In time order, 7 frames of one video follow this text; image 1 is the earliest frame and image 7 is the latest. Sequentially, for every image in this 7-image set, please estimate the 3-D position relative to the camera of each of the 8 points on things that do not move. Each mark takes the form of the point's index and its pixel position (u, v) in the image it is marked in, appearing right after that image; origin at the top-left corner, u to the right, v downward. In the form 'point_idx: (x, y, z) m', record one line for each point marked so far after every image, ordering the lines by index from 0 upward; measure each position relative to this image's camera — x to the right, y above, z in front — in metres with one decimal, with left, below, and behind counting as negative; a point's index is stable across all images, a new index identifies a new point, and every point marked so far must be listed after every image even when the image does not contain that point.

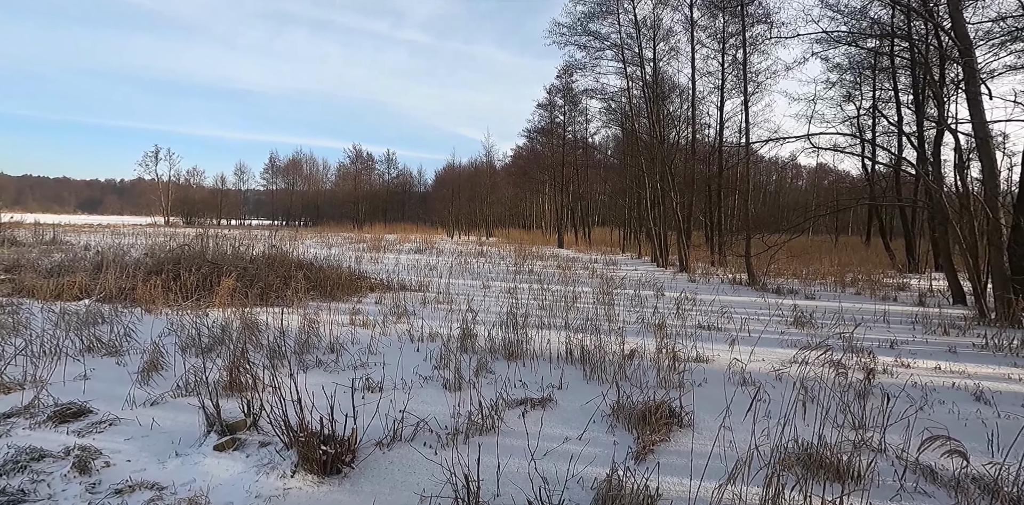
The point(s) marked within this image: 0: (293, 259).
0: (-3.8, -0.1, +10.2) m
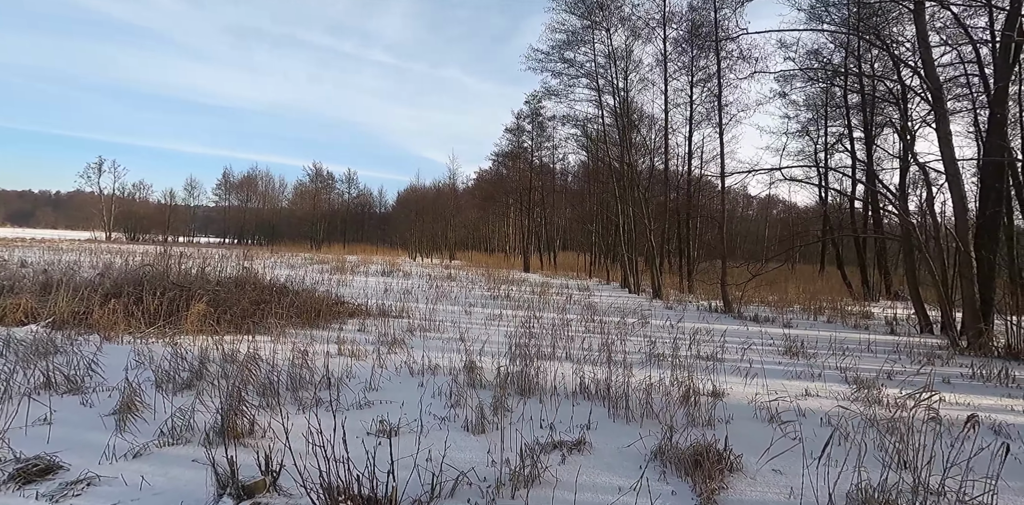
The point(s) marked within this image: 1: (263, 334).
0: (-4.0, -0.4, +9.6) m
1: (-2.7, -0.9, +6.4) m
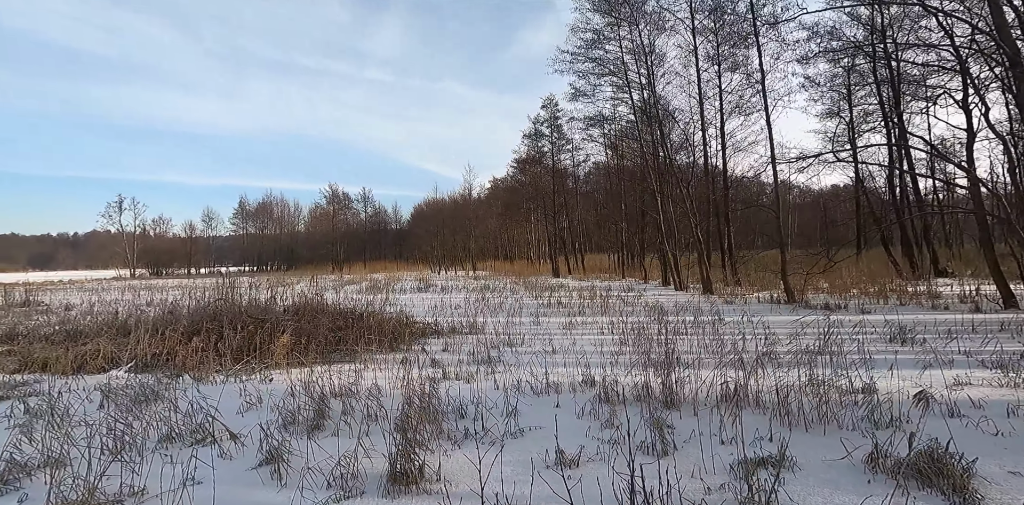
0: (-2.9, -0.8, +9.3) m
1: (-1.6, -1.1, +6.0) m
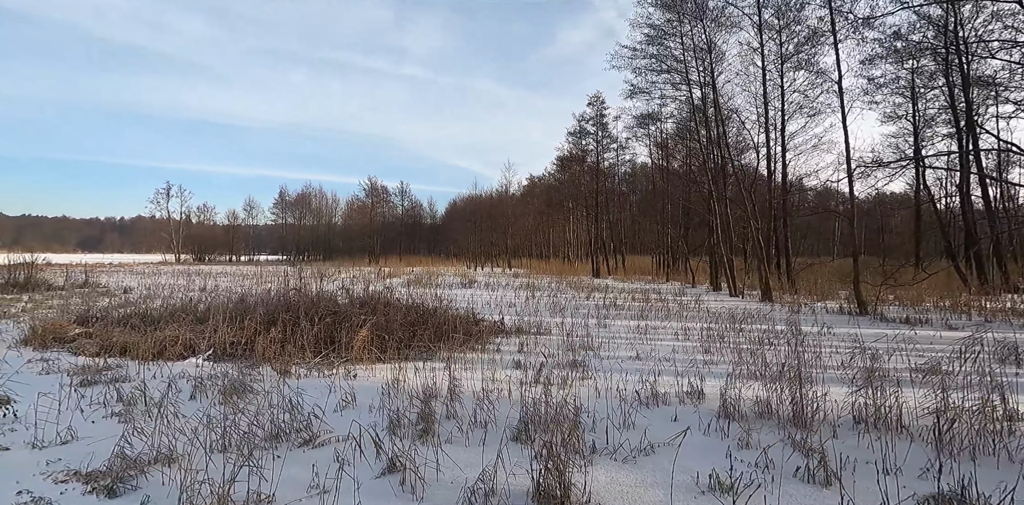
0: (-1.9, -0.7, +9.1) m
1: (-0.7, -1.1, +5.8) m
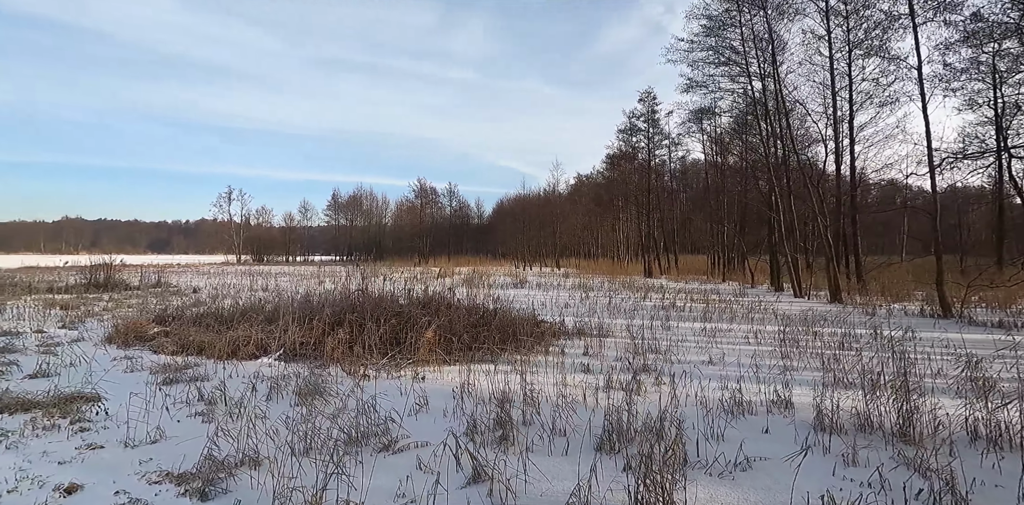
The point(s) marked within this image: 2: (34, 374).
0: (-1.0, -0.7, +9.0) m
1: (-0.1, -1.1, +5.7) m
2: (-3.7, -0.9, +4.6) m
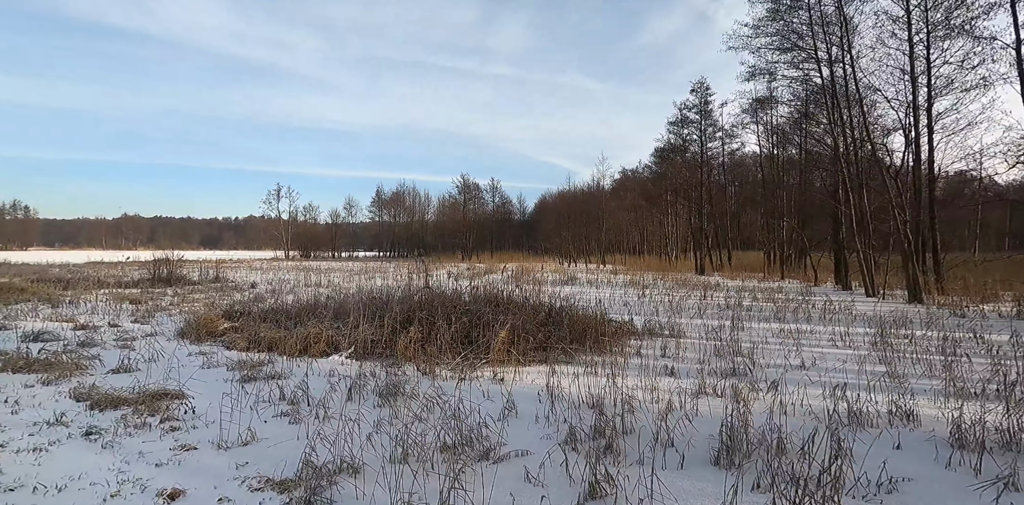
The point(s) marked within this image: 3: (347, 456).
0: (-0.1, -0.7, +8.8) m
1: (+0.6, -1.0, +5.4) m
2: (-3.0, -0.9, +4.6) m
3: (-0.8, -1.0, +3.1) m
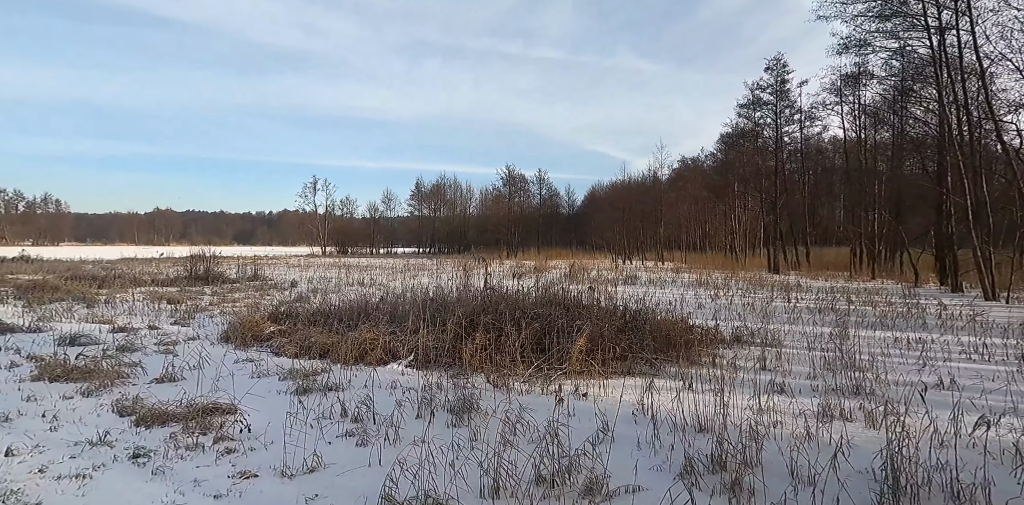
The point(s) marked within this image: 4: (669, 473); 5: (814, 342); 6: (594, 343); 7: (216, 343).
0: (+1.0, -0.6, +8.2) m
1: (+1.3, -1.0, +4.7) m
2: (-2.4, -0.9, +4.3) m
3: (-0.4, -1.0, +2.5) m
4: (+0.7, -1.1, +2.8) m
5: (+3.5, -1.0, +6.9) m
6: (+0.9, -0.8, +5.6) m
7: (-2.8, -0.9, +6.0) m
